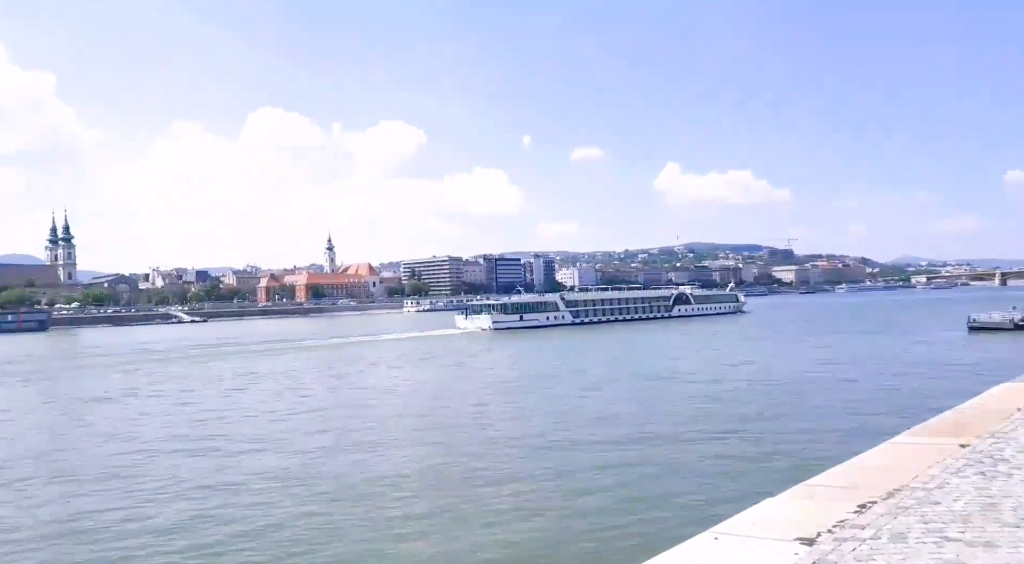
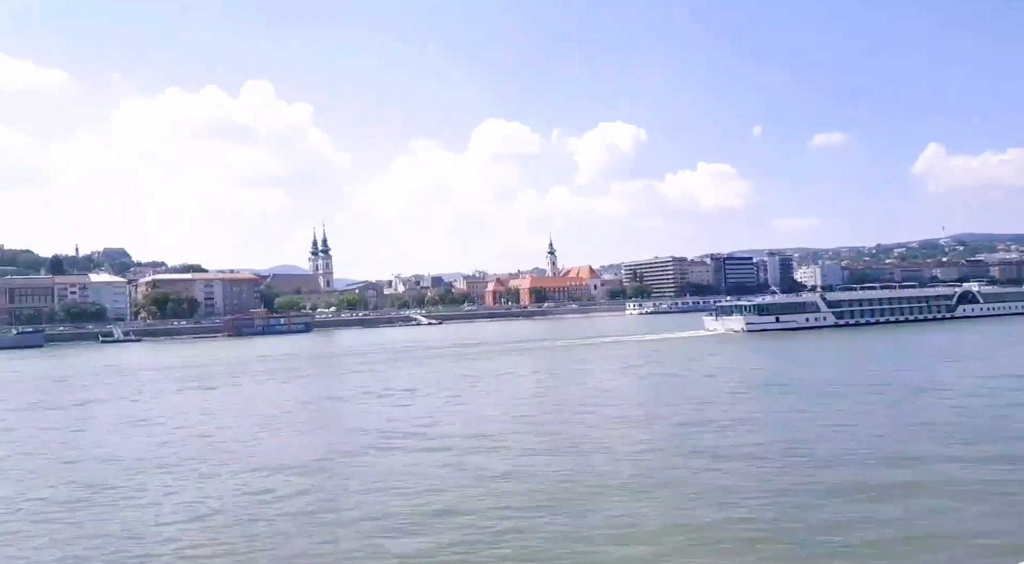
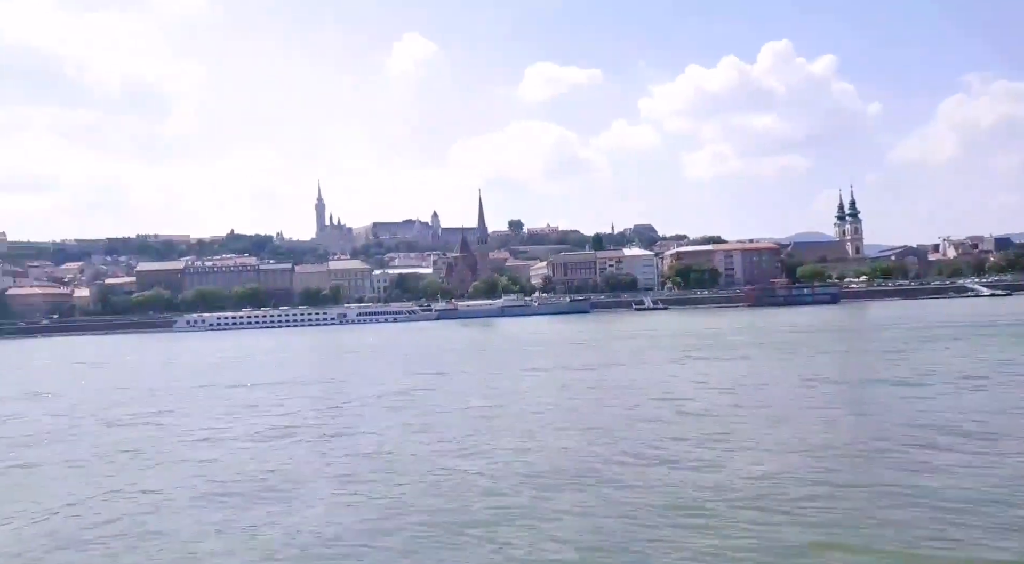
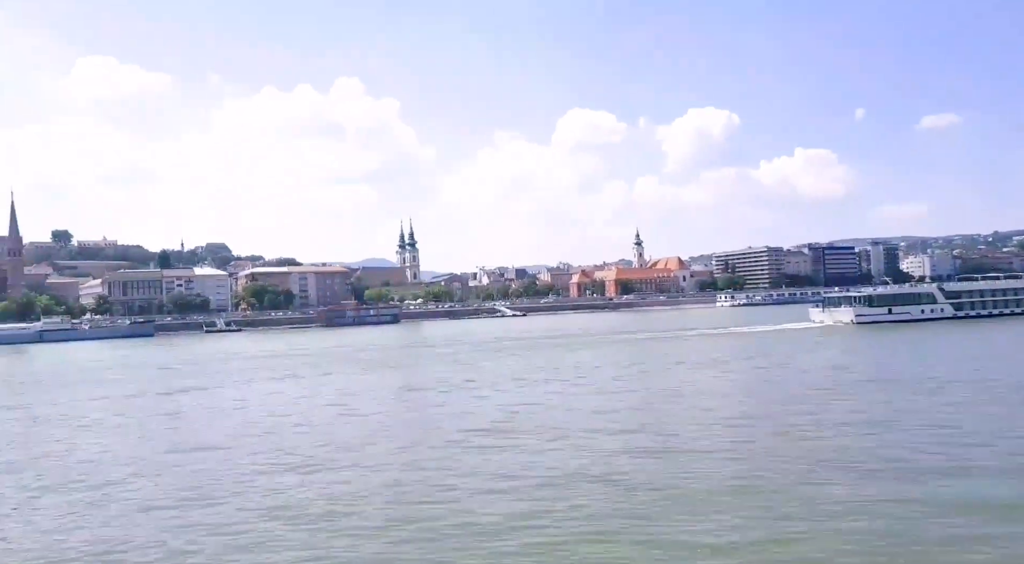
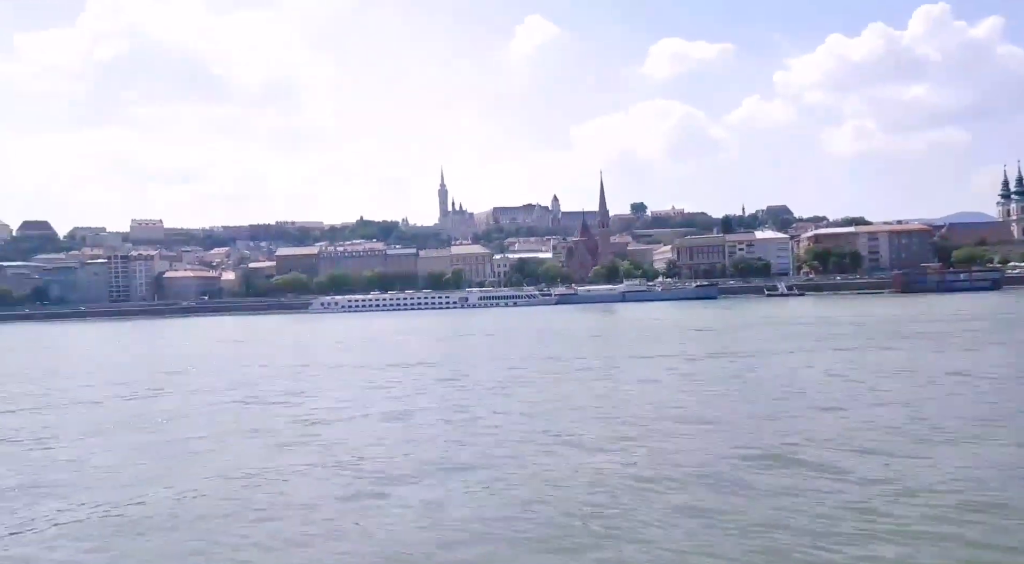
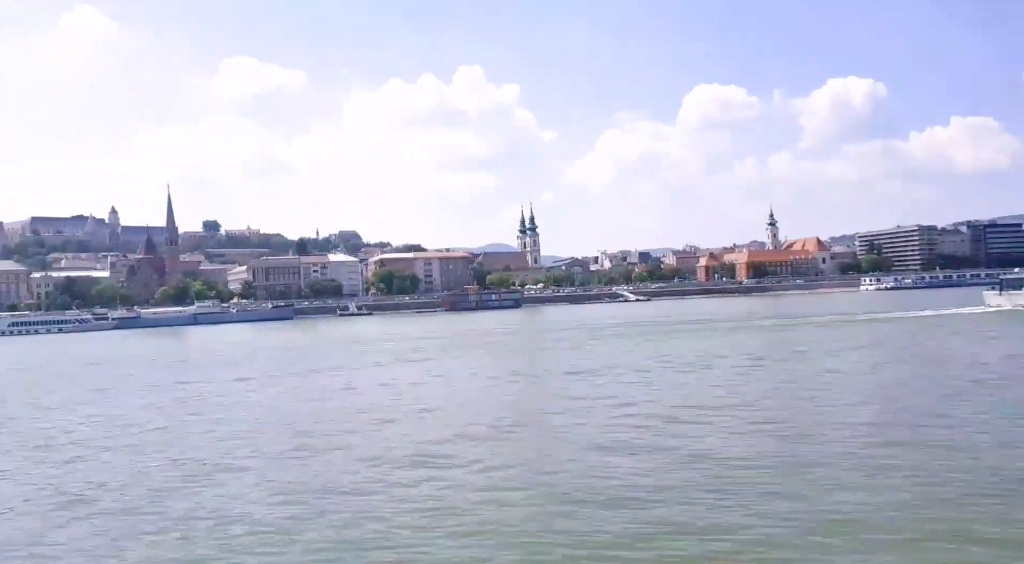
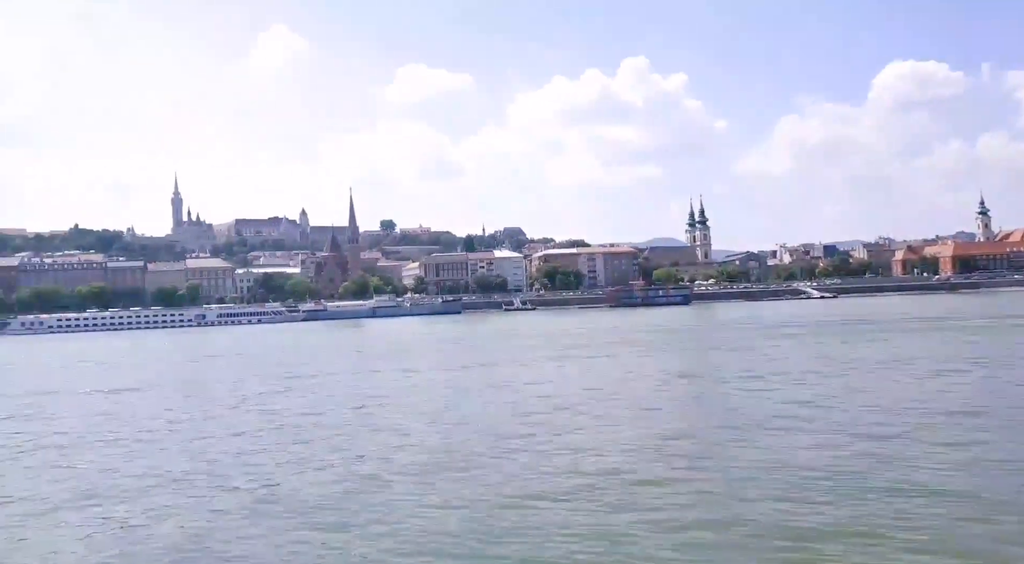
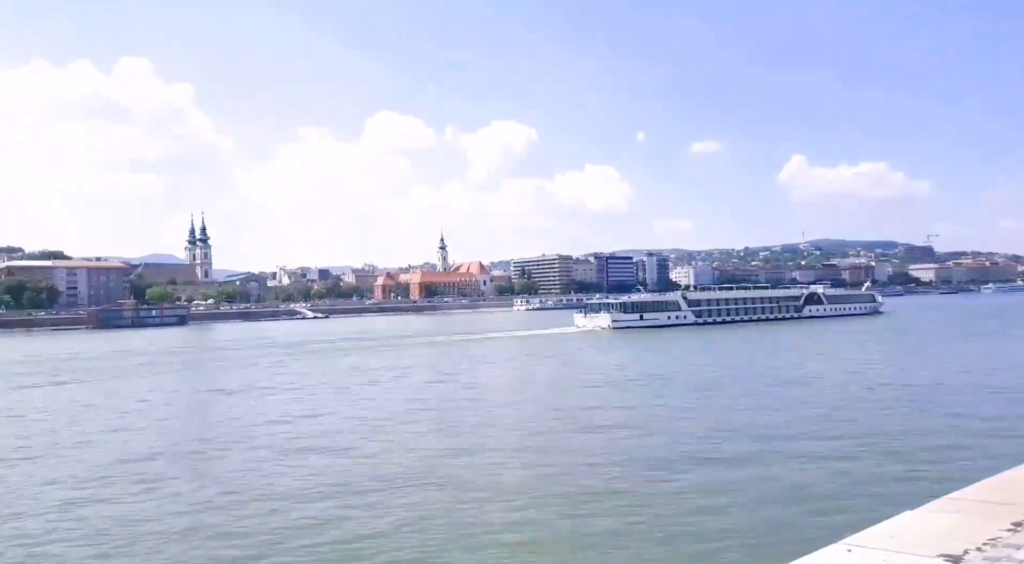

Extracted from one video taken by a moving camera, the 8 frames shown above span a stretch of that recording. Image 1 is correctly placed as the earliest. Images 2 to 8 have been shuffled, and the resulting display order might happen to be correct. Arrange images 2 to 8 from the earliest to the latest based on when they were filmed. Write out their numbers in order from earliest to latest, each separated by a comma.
8, 2, 4, 6, 7, 3, 5
